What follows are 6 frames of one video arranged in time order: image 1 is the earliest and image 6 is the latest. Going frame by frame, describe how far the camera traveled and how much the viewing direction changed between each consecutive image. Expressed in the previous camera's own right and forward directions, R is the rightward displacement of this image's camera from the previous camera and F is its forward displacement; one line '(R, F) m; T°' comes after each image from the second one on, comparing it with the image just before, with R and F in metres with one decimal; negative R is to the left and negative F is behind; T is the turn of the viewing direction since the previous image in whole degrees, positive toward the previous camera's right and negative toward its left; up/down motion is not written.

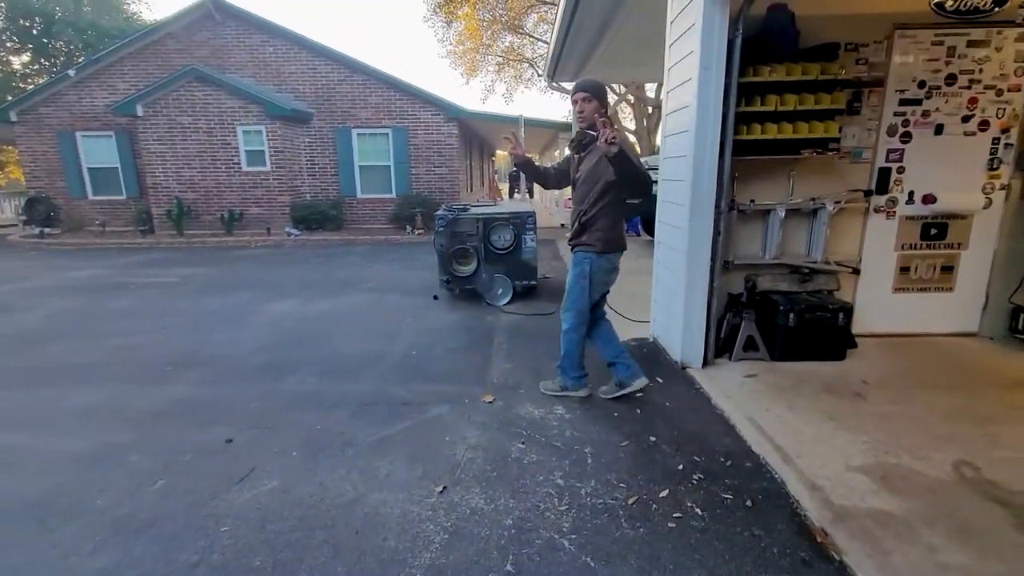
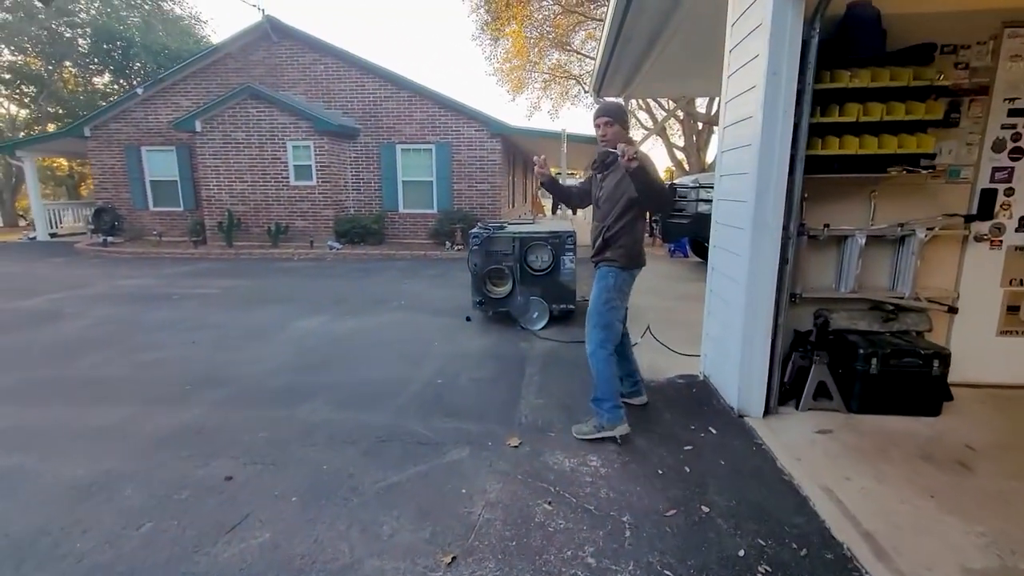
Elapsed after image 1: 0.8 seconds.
(0.0, +0.3) m; -5°
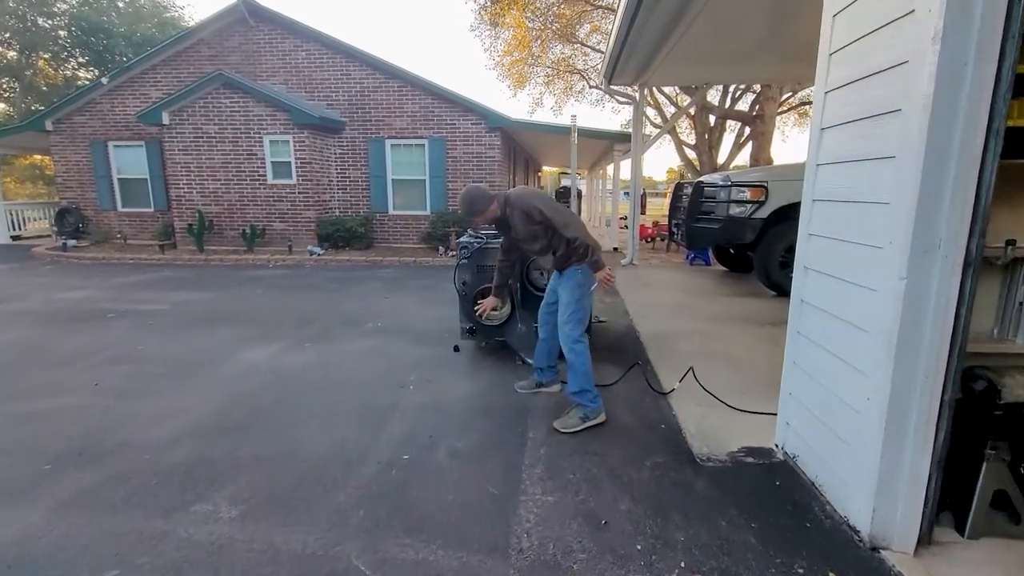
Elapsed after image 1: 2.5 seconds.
(0.0, +1.1) m; 0°
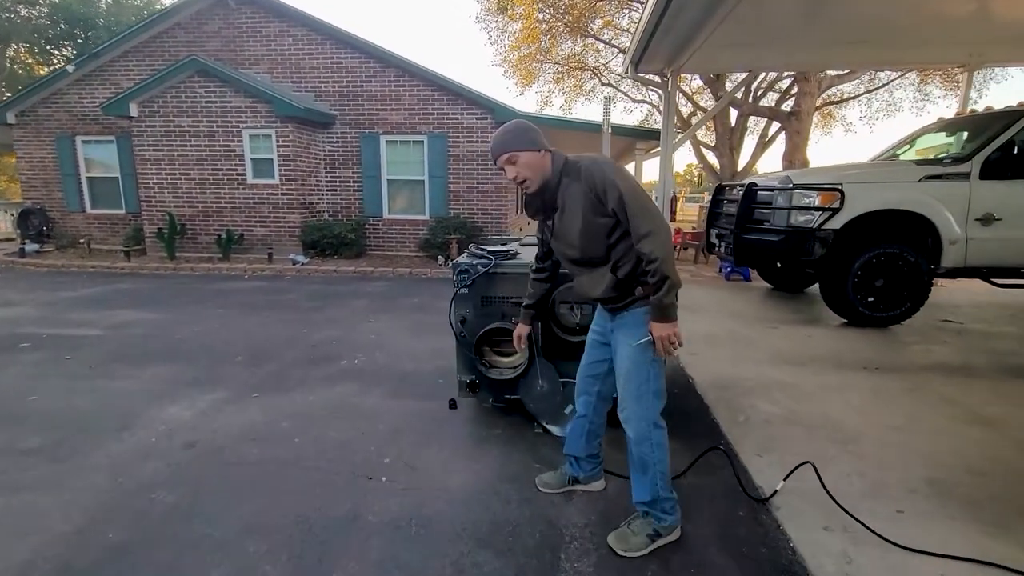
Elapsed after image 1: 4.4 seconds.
(-0.1, +1.1) m; 0°
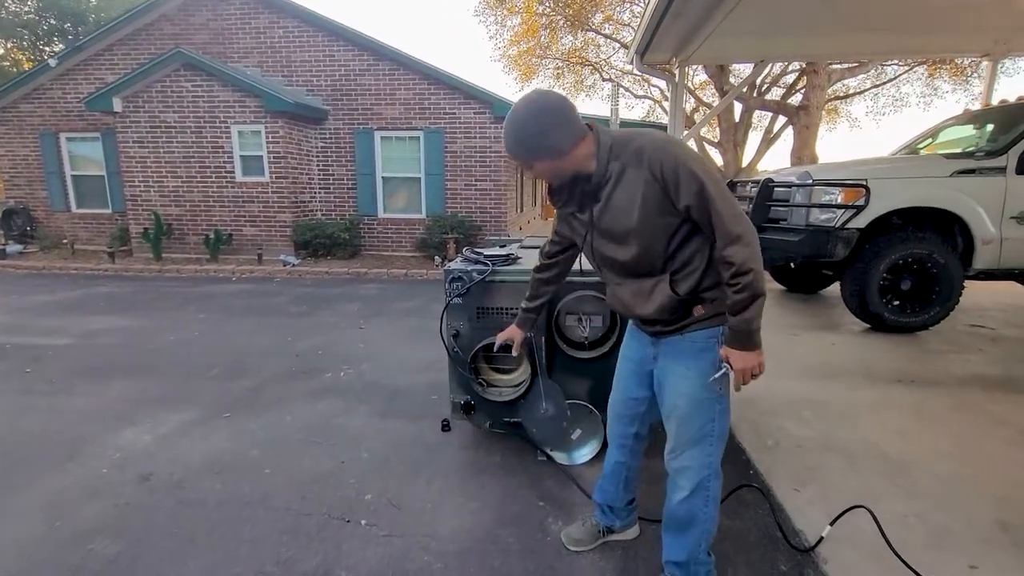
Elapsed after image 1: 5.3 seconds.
(0.0, +0.3) m; 0°
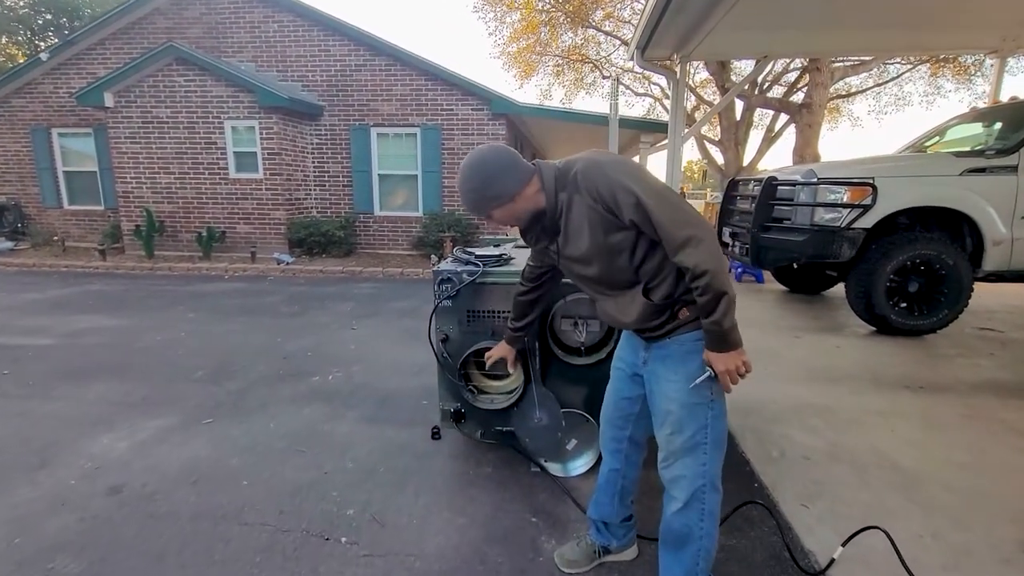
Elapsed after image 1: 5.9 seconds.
(0.0, +0.1) m; 0°
